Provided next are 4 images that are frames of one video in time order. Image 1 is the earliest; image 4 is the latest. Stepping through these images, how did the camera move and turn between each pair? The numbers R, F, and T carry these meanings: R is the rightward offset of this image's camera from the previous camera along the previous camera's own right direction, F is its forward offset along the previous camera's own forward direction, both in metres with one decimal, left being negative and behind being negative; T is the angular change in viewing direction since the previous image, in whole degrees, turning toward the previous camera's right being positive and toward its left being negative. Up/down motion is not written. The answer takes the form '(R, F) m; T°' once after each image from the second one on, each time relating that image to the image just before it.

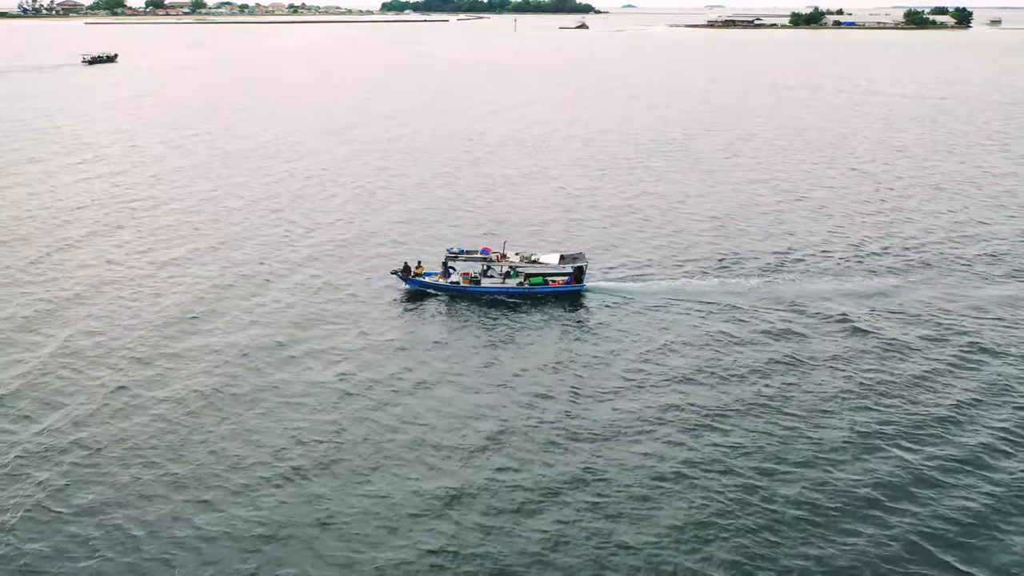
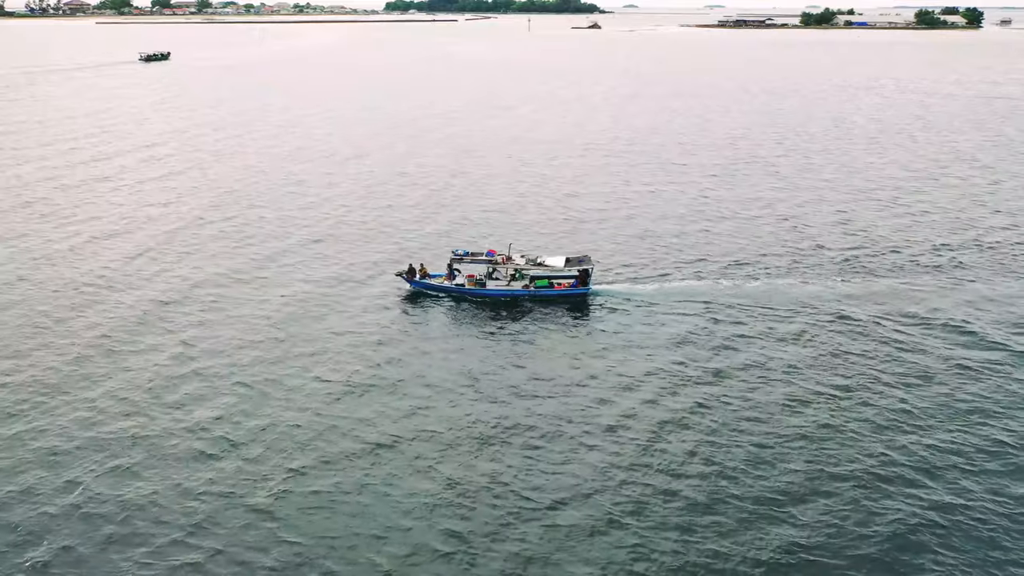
(-1.4, +1.3) m; 0°
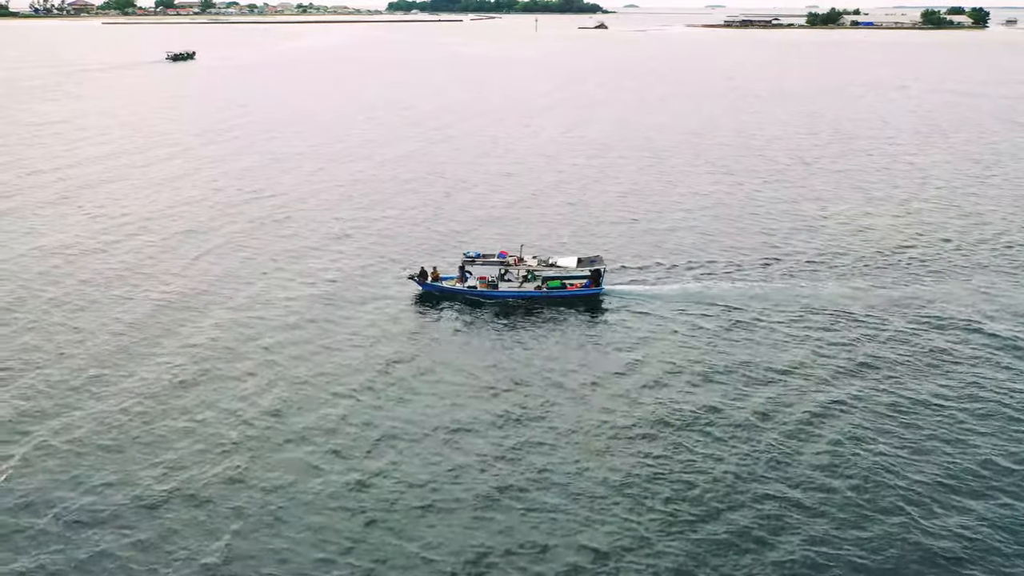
(-1.8, +0.6) m; 0°
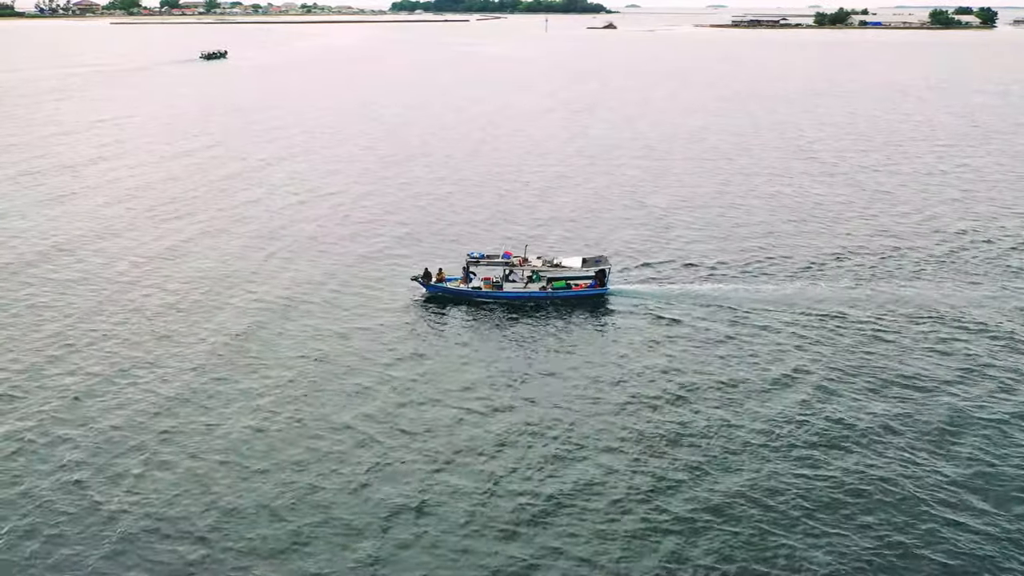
(-0.4, +0.9) m; 0°
